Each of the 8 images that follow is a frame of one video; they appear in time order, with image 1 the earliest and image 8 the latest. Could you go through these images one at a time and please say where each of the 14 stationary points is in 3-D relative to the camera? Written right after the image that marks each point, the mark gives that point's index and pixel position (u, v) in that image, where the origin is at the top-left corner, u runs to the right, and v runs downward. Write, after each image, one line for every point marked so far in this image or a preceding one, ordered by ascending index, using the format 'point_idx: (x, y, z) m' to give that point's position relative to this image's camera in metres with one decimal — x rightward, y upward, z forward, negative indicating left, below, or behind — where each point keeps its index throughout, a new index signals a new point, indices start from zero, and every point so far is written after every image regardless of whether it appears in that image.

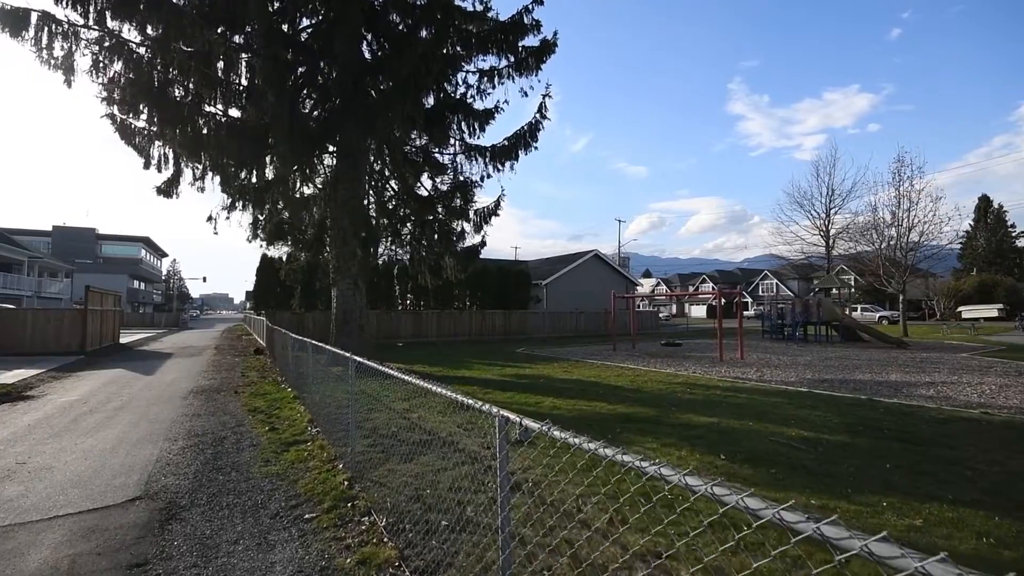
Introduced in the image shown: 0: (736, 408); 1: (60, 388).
0: (+4.2, -2.2, +8.6) m
1: (-12.3, -2.8, +12.6) m
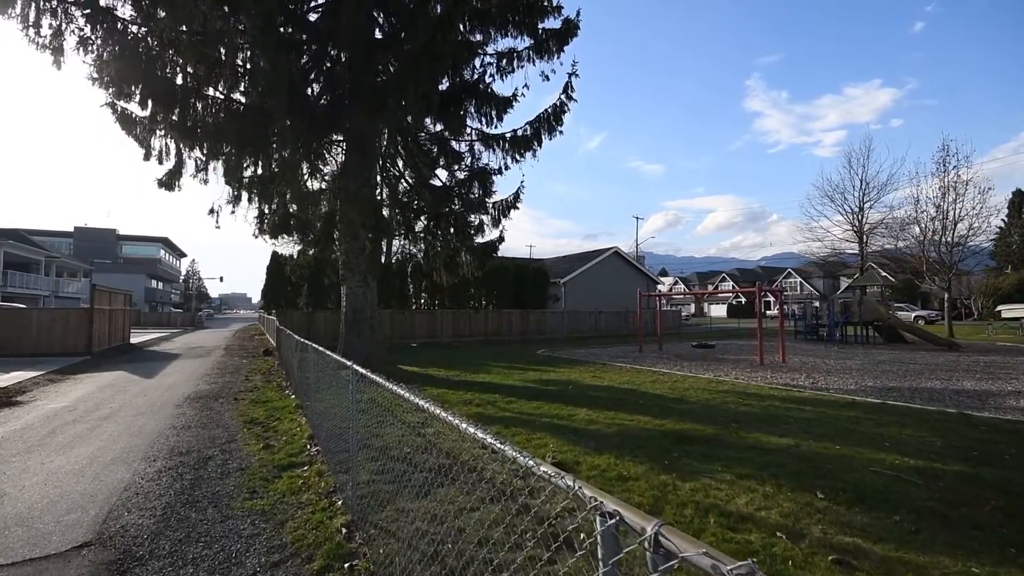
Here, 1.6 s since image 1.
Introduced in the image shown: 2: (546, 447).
0: (+4.7, -2.2, +7.3) m
1: (-11.7, -2.7, +11.8) m
2: (+0.5, -2.2, +6.4) m
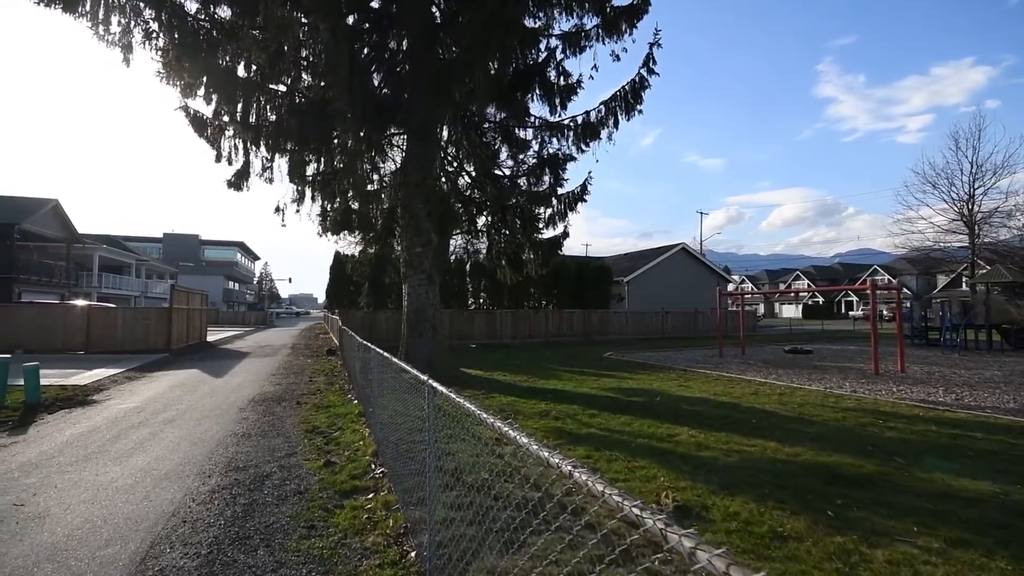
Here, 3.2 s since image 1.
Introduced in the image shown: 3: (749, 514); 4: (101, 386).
0: (+5.9, -2.1, +5.5) m
1: (-9.9, -2.7, +11.9) m
2: (+1.6, -2.1, +5.1) m
3: (+2.2, -2.1, +4.3) m
4: (-11.3, -2.7, +12.8) m
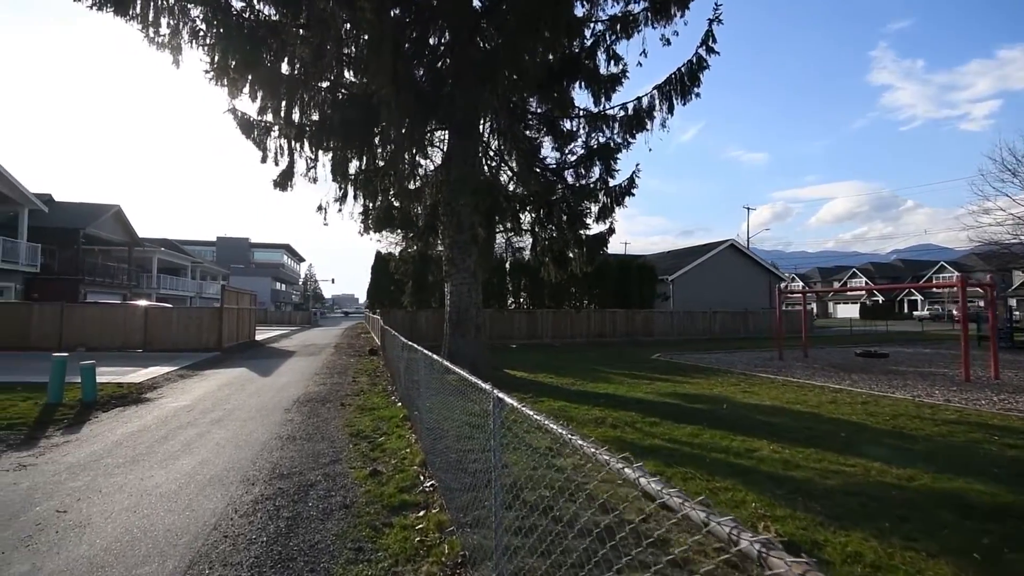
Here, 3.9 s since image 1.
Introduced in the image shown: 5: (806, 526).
0: (+6.5, -2.0, +4.5) m
1: (-8.7, -2.7, +12.0) m
2: (+2.2, -2.1, +4.4) m
3: (+2.8, -2.0, +3.5) m
4: (-10.0, -2.7, +13.0) m
5: (+2.5, -2.0, +4.1) m
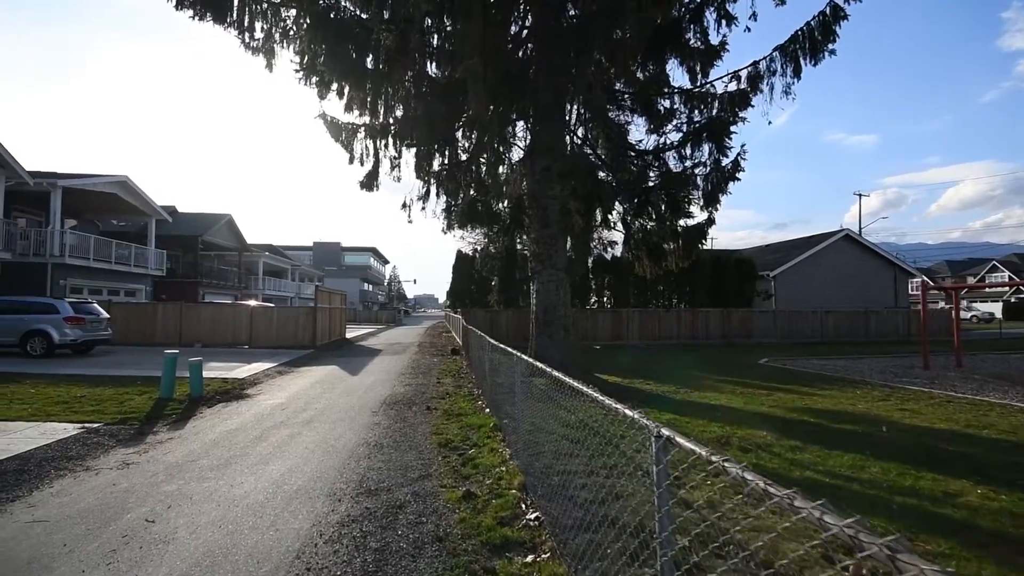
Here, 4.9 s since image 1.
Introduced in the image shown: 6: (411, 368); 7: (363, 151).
0: (+7.4, -1.9, +2.5) m
1: (-6.3, -2.7, +12.3) m
2: (+3.2, -2.0, +3.1) m
3: (+3.6, -2.0, +2.1) m
4: (-7.5, -2.7, +13.5) m
5: (+3.4, -2.0, +2.7) m
6: (-3.5, -2.8, +16.1) m
7: (-4.8, +4.4, +15.0) m
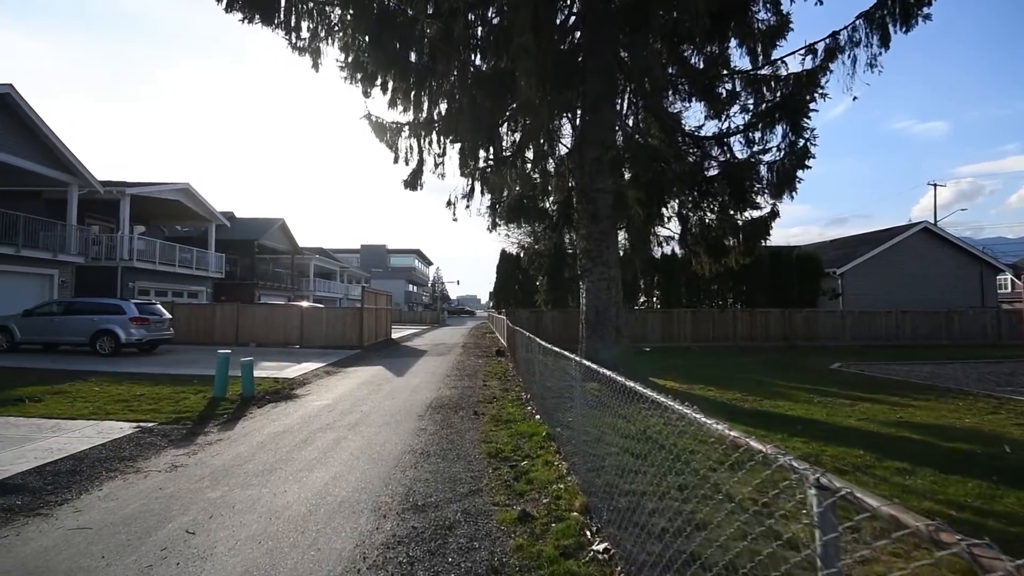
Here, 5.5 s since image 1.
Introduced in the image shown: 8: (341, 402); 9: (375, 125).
0: (+7.8, -1.8, +1.2) m
1: (-5.0, -2.7, +12.3) m
2: (+3.6, -1.9, +2.2) m
3: (+3.9, -1.9, +1.2) m
4: (-6.1, -2.7, +13.6) m
5: (+3.8, -1.9, +1.8) m
6: (-1.9, -2.8, +15.8) m
7: (-3.4, +4.4, +14.8) m
8: (-3.9, -2.6, +10.5) m
9: (-4.4, +5.3, +14.9) m
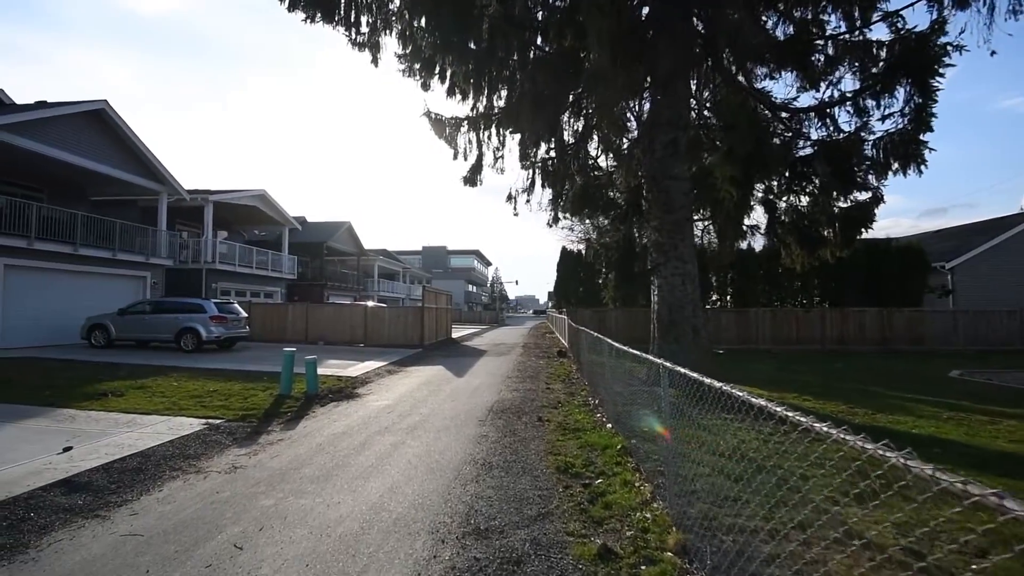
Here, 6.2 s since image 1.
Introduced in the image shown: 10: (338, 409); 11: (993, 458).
0: (+7.9, -1.7, -0.4) m
1: (-3.4, -2.6, +12.2) m
2: (+3.9, -1.9, +1.1) m
3: (+4.1, -1.8, +0.1) m
4: (-4.3, -2.7, +13.6) m
5: (+4.1, -1.8, +0.6) m
6: (+0.2, -2.7, +15.2) m
7: (-1.4, +4.5, +14.4) m
8: (-2.4, -2.5, +10.2) m
9: (-2.5, +5.3, +14.7) m
10: (-3.7, -2.6, +9.7) m
11: (+5.9, -2.1, +5.7) m
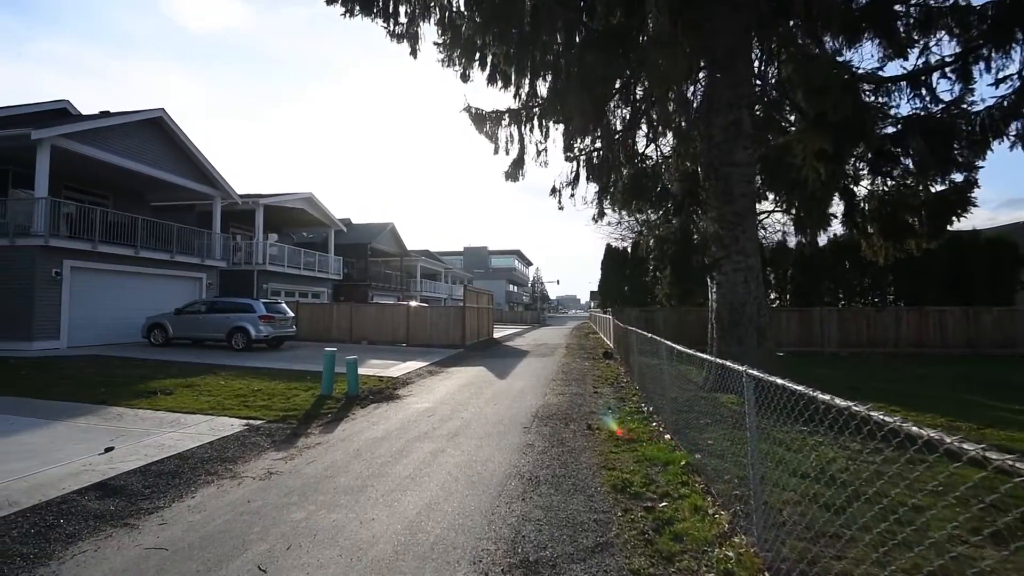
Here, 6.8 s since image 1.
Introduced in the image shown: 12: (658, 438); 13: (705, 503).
0: (+7.9, -1.6, -1.7) m
1: (-2.3, -2.6, +11.8) m
2: (+4.0, -1.8, +0.1) m
3: (+4.1, -1.7, -0.9) m
4: (-3.0, -2.6, +13.3) m
5: (+4.2, -1.8, -0.3) m
6: (+1.6, -2.7, +14.6) m
7: (-0.2, +4.5, +13.9) m
8: (-1.5, -2.5, +9.8) m
9: (-1.2, +5.3, +14.3) m
10: (-2.7, -2.5, +9.5) m
11: (+6.4, -2.0, +4.5) m
12: (+2.2, -2.3, +7.1) m
13: (+1.9, -2.1, +4.6) m
